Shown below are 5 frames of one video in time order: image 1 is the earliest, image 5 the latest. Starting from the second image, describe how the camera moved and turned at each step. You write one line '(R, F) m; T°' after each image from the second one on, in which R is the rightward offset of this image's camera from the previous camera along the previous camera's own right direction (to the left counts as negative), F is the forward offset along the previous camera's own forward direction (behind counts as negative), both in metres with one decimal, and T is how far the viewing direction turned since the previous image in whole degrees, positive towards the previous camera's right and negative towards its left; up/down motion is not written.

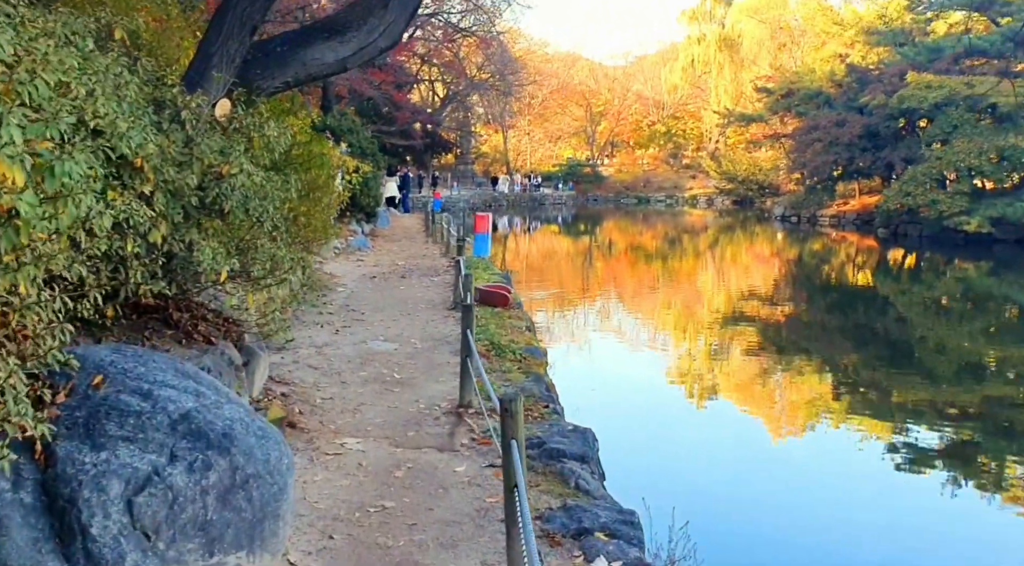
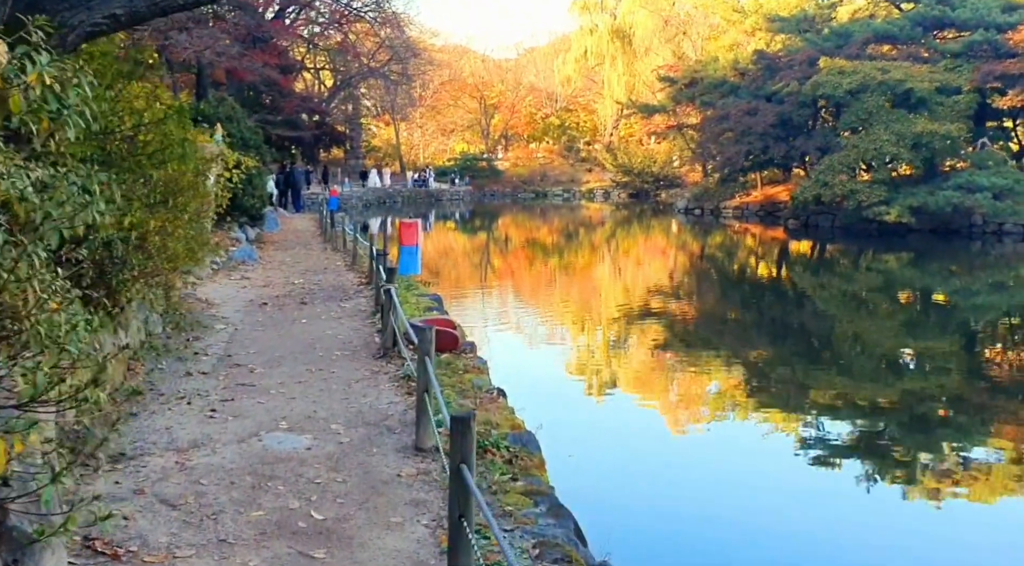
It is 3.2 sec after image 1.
(-0.3, +2.0) m; +6°
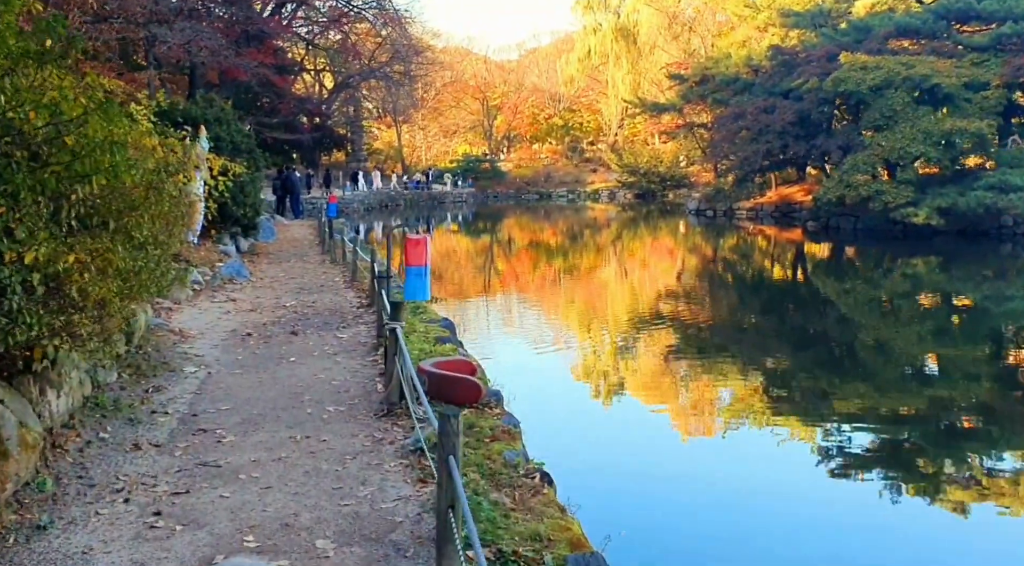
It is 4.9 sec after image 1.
(-0.1, +1.1) m; 0°
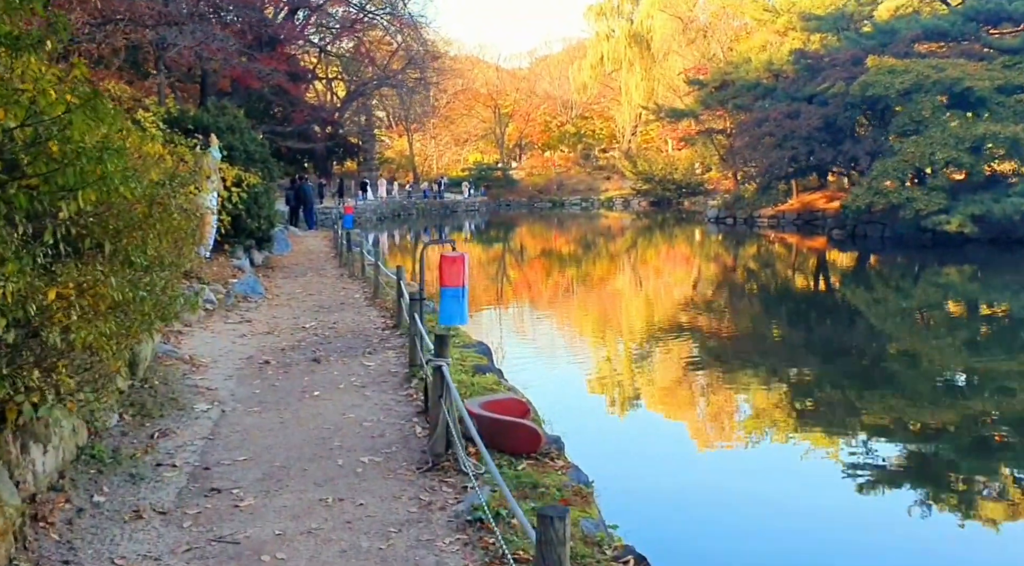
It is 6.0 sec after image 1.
(-0.2, +0.6) m; -1°
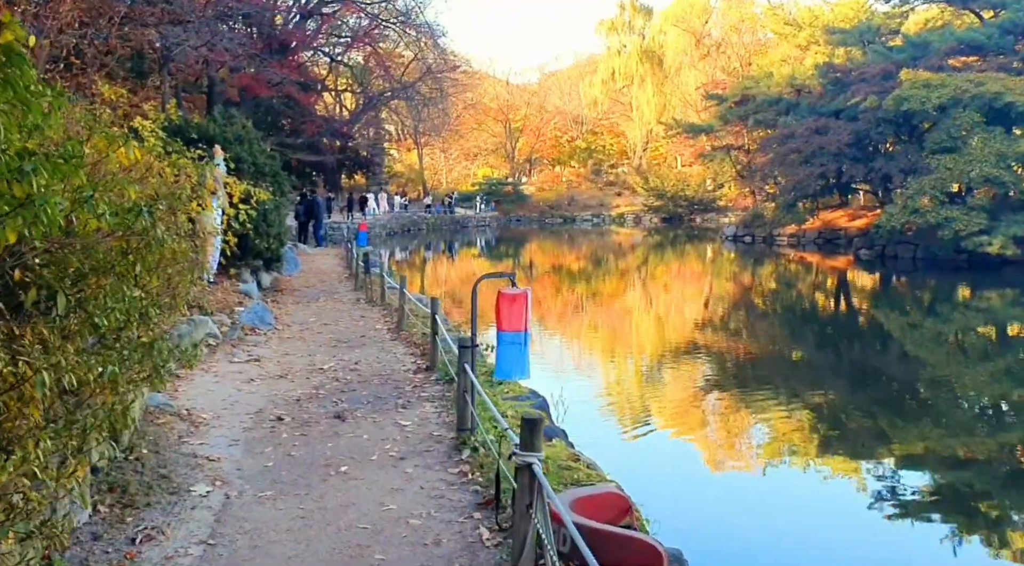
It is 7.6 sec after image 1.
(-0.3, +1.0) m; 0°
